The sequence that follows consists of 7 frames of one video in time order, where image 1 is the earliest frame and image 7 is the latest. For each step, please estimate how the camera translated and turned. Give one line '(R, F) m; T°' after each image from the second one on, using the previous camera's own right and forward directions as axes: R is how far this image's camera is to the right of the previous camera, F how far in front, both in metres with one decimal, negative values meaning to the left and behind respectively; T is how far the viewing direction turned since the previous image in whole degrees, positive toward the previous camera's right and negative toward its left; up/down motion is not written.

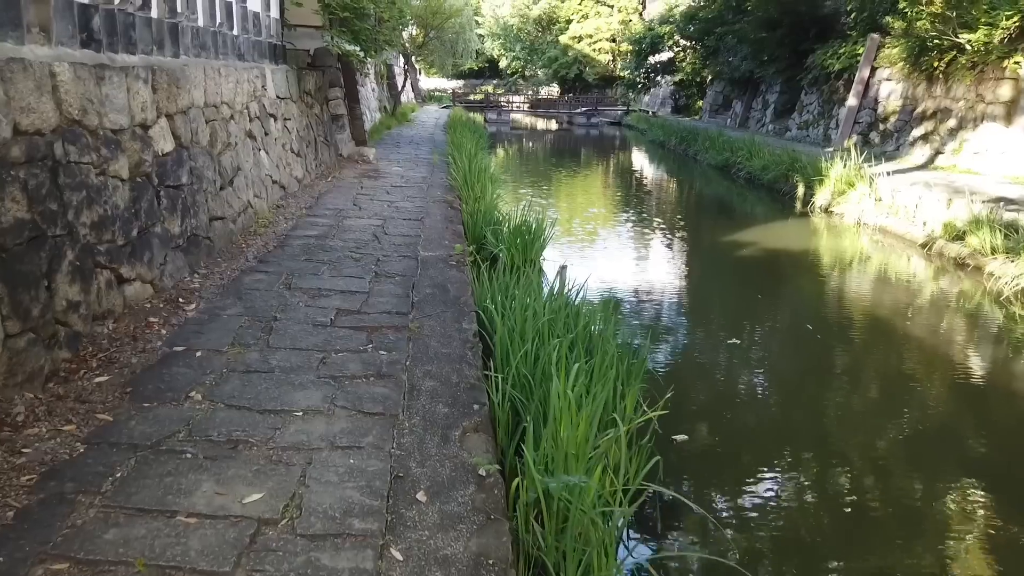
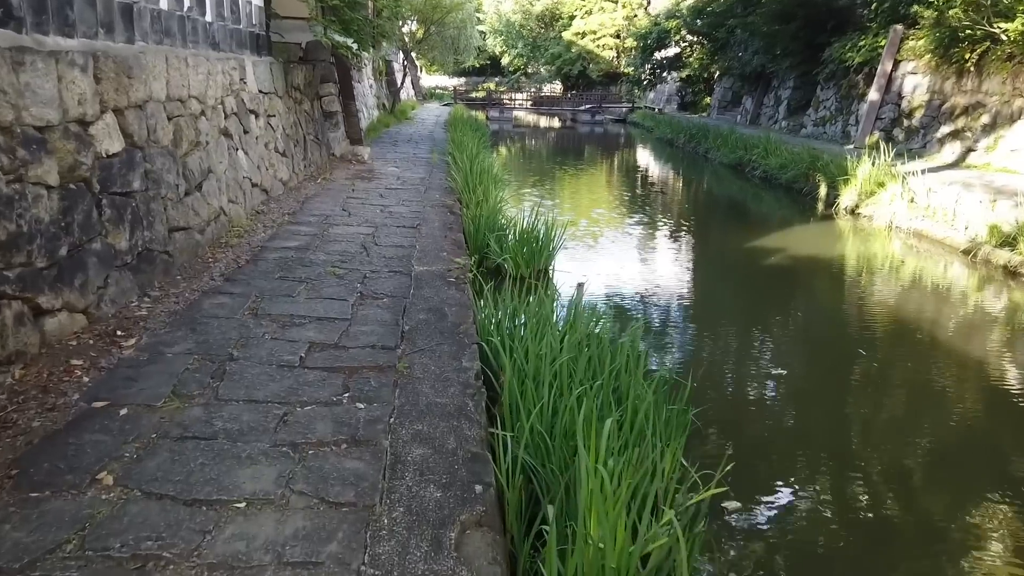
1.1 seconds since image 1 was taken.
(0.0, +0.5) m; 0°
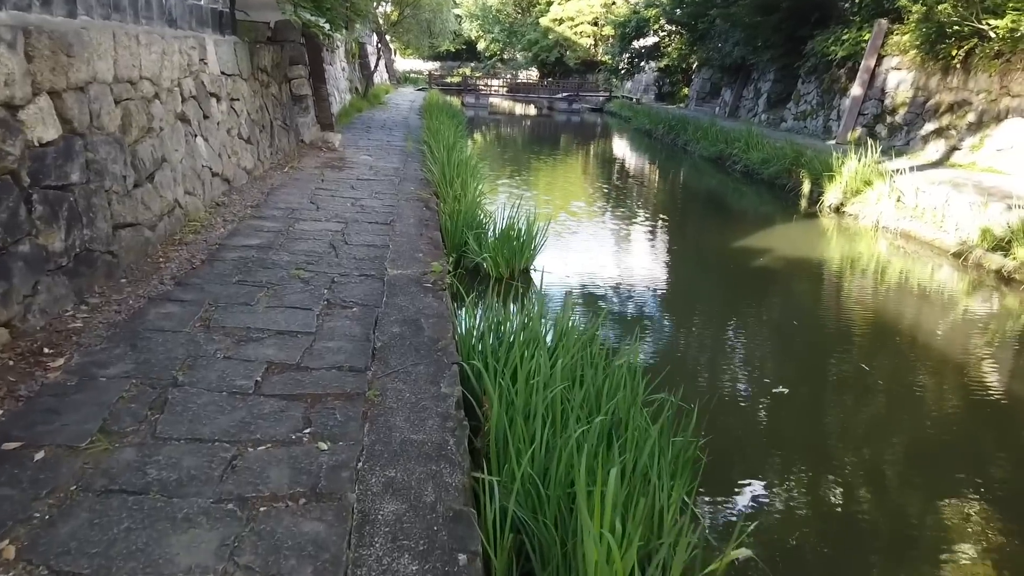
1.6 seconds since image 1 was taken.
(0.0, +0.2) m; +2°
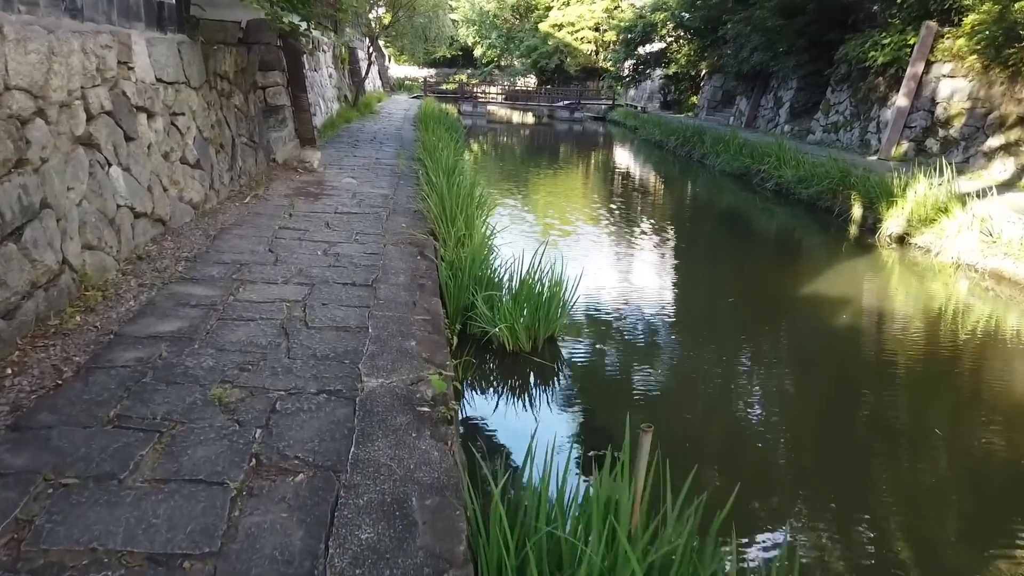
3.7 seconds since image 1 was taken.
(-0.1, +1.0) m; 0°
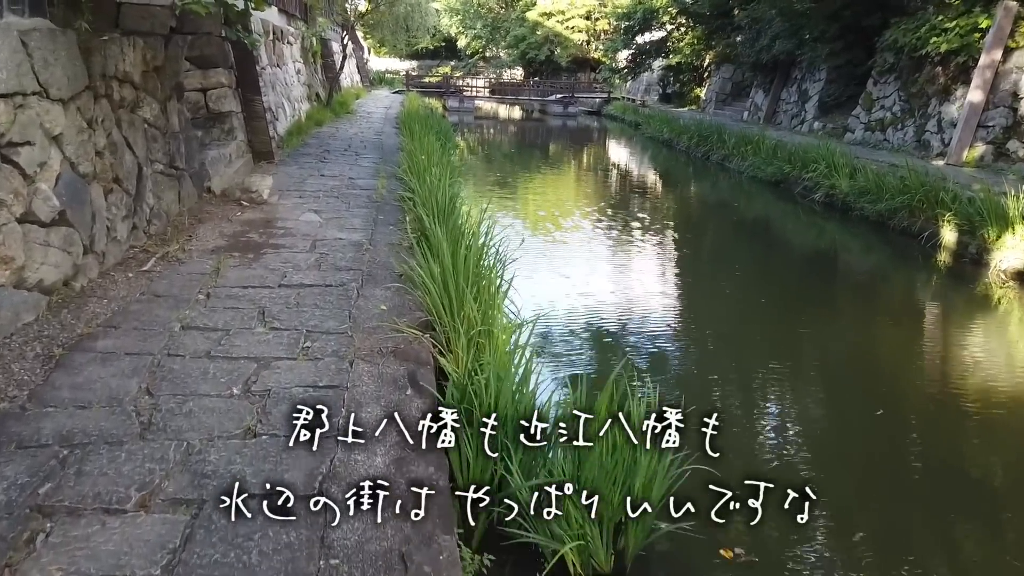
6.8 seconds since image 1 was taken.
(-0.2, +1.3) m; +1°
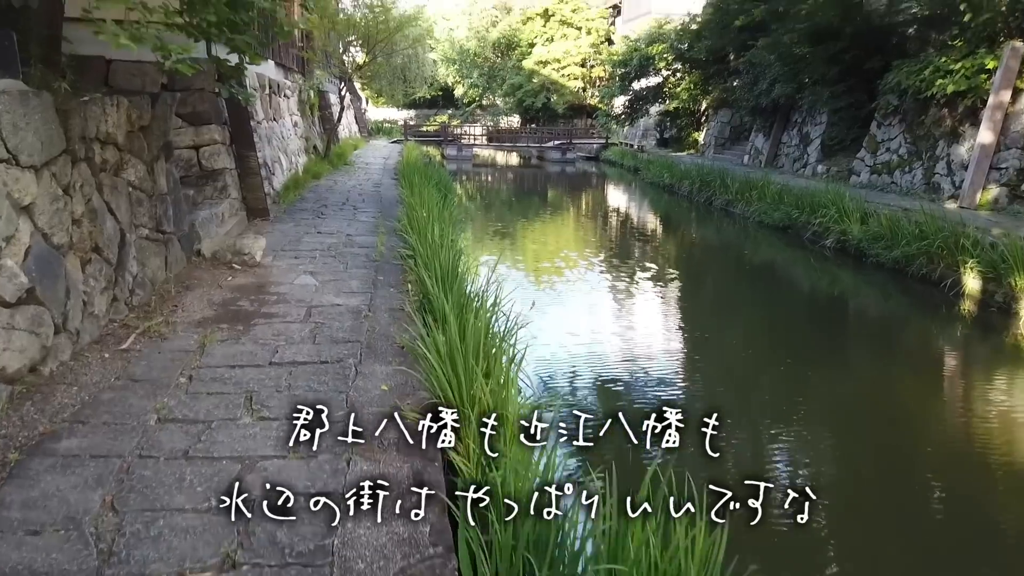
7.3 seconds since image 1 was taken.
(0.0, +0.2) m; 0°
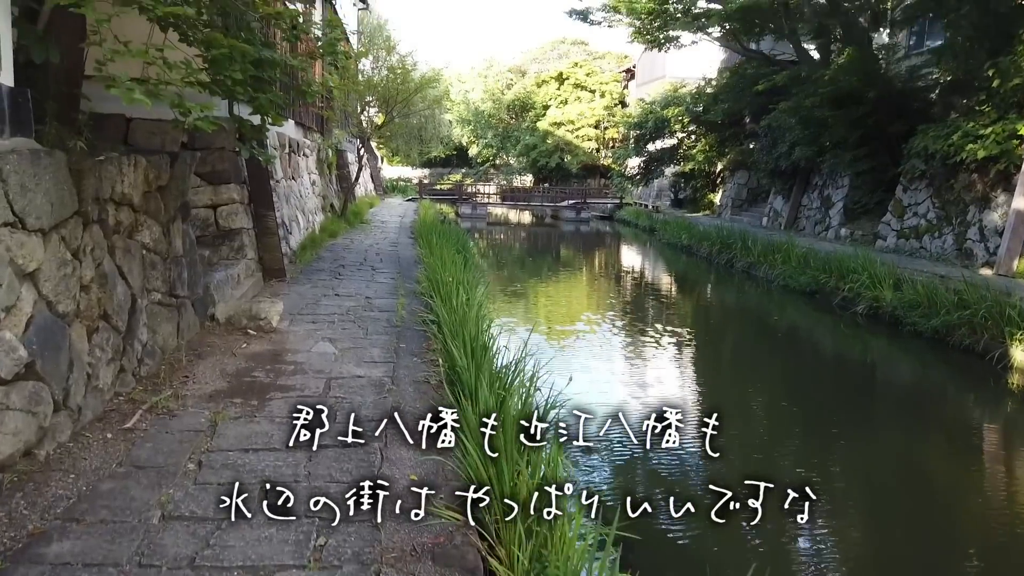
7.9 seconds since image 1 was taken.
(-0.1, +0.2) m; -1°
